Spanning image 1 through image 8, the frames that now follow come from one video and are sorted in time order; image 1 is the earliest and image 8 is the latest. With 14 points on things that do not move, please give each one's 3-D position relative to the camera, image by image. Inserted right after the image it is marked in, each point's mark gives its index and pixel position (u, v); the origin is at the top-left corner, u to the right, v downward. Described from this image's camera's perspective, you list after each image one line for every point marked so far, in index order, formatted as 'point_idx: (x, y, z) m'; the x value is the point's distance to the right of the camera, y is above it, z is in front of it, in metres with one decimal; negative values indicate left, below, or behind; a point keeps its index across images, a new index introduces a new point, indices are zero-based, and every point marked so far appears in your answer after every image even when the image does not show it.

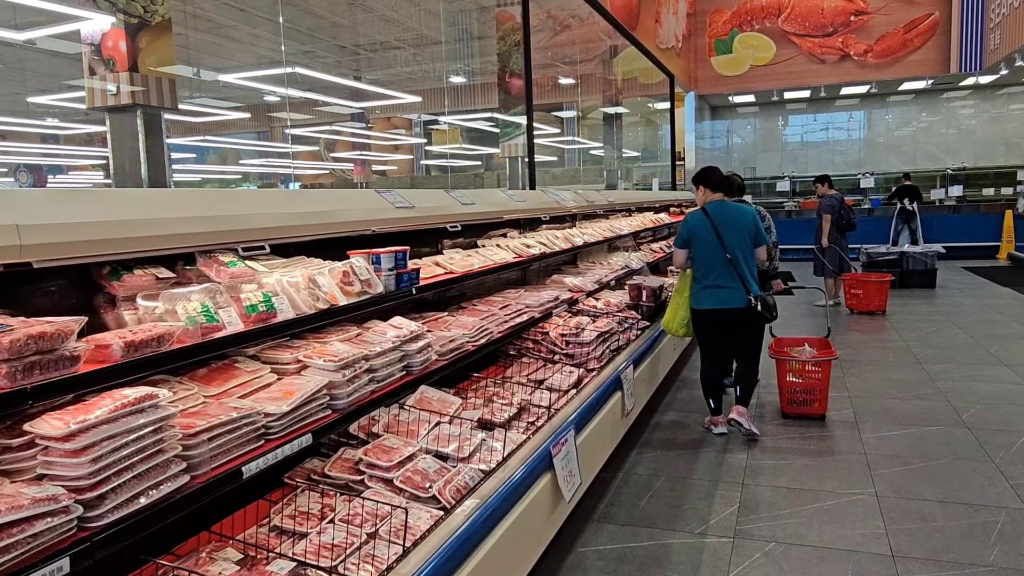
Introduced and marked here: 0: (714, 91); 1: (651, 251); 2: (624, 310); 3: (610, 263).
0: (+3.6, +3.6, +13.3) m
1: (+1.2, +0.3, +6.4) m
2: (+0.6, -0.1, +4.1) m
3: (+0.7, +0.2, +4.9) m
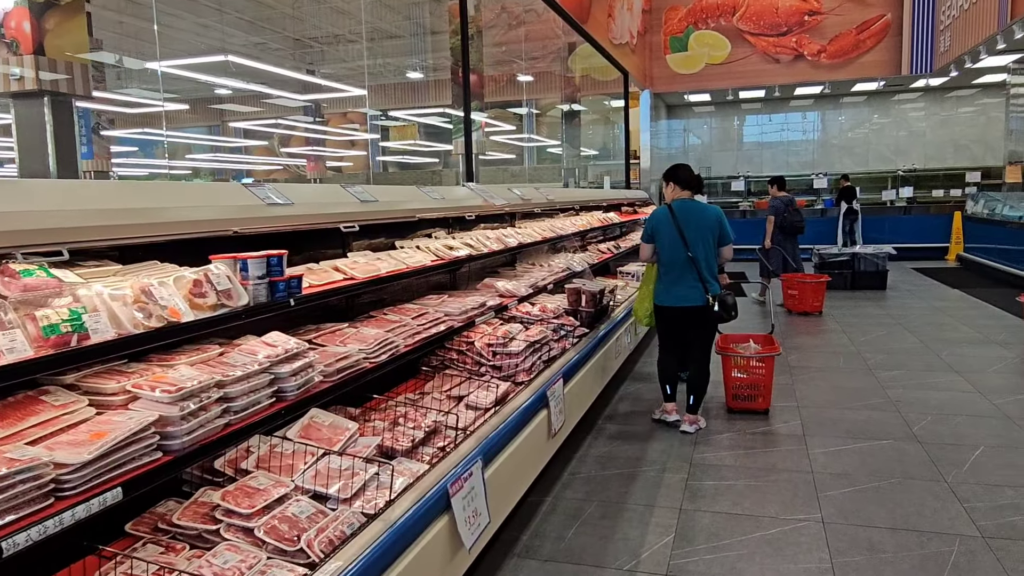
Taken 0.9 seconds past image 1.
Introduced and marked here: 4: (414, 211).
0: (+2.8, +3.6, +13.1) m
1: (+0.7, +0.3, +6.2) m
2: (+0.2, -0.2, +3.9) m
3: (+0.2, +0.1, +4.6) m
4: (-0.4, +0.3, +2.8) m
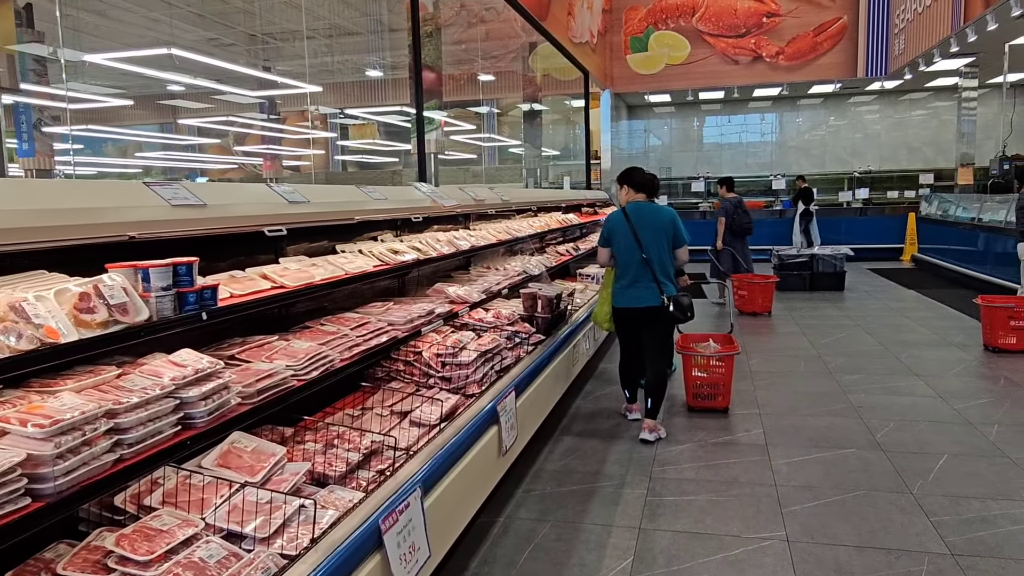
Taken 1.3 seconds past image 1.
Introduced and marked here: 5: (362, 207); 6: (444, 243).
0: (+2.1, +3.5, +13.1) m
1: (+0.3, +0.3, +6.0) m
2: (0.0, -0.2, +3.7) m
3: (0.0, +0.1, +4.4) m
4: (-0.6, +0.3, +2.6) m
5: (-0.5, +0.3, +2.7) m
6: (-0.3, +0.2, +3.5) m
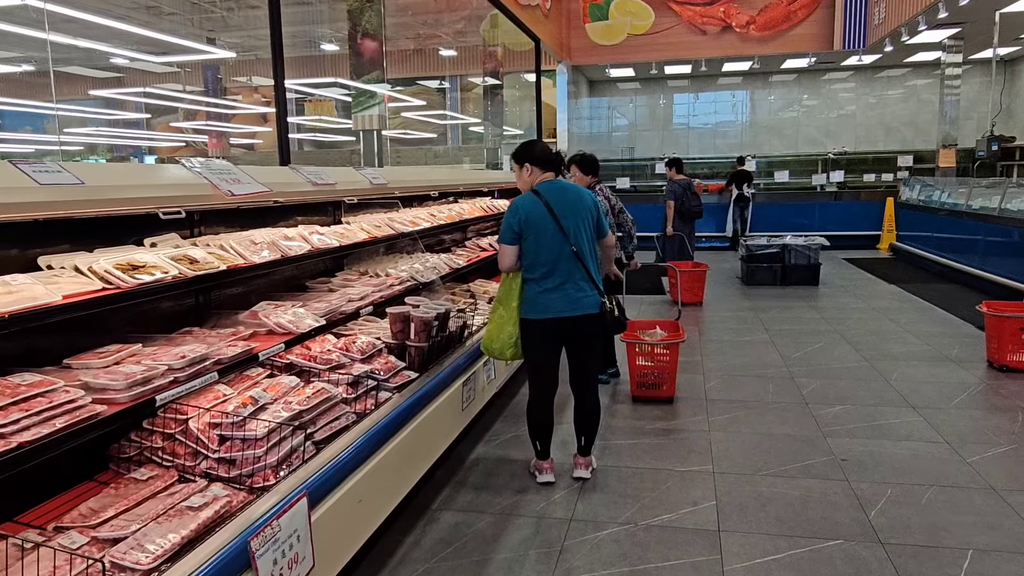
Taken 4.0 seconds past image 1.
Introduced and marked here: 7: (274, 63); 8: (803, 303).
0: (+1.2, +3.7, +12.0) m
1: (-0.3, +0.2, +4.9) m
2: (-0.5, -0.3, +2.6) m
3: (-0.6, +0.1, +3.4) m
4: (-1.0, +0.2, +1.5) m
5: (-1.0, +0.2, +1.6) m
6: (-0.8, +0.1, +2.5) m
7: (-1.2, +1.1, +3.6) m
8: (+2.7, -0.1, +6.9) m
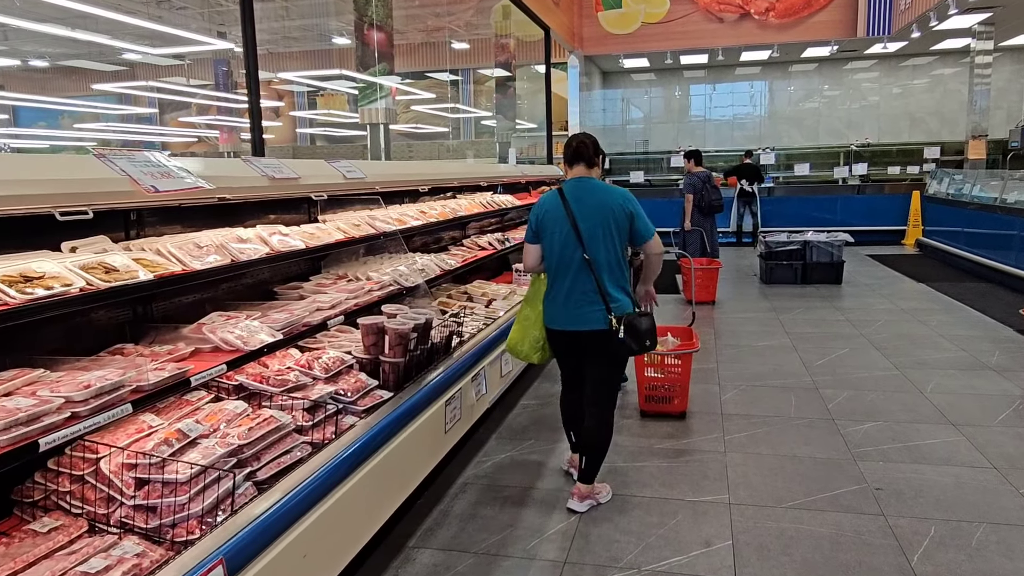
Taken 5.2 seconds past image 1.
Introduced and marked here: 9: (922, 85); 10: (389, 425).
0: (+1.4, +3.7, +11.6) m
1: (-0.3, +0.2, +4.6) m
2: (-0.6, -0.3, +2.3) m
3: (-0.6, 0.0, +3.0) m
4: (-1.1, +0.1, +1.2) m
5: (-1.1, +0.2, +1.3) m
6: (-0.9, +0.1, +2.1) m
7: (-1.2, +1.1, +3.3) m
8: (+2.8, -0.1, +6.5) m
9: (+7.2, +3.5, +12.8) m
10: (-0.4, -0.4, +2.3) m
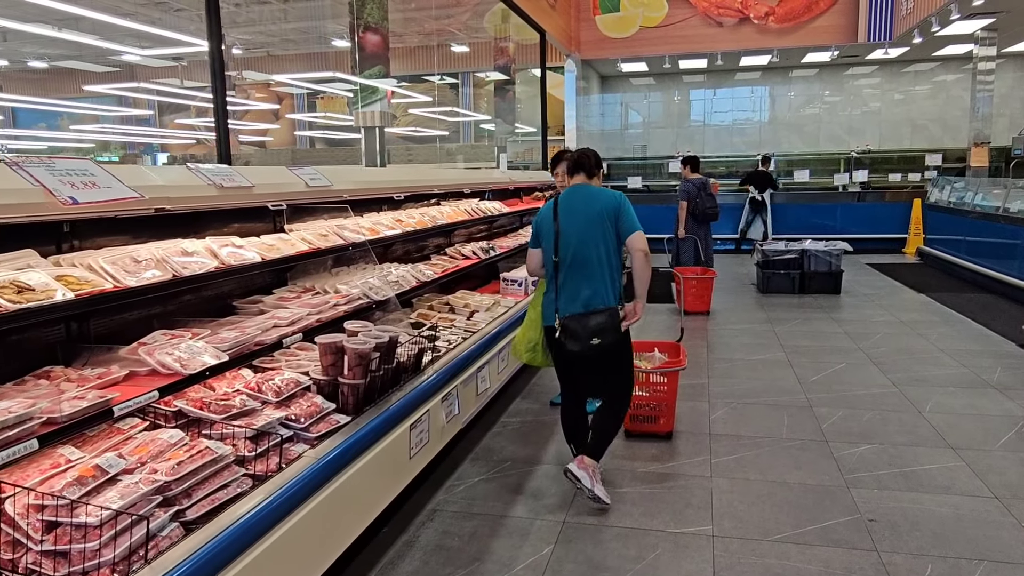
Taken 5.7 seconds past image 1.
0: (+1.3, +3.6, +11.4) m
1: (-0.4, +0.2, +4.4) m
2: (-0.7, -0.3, +2.1) m
3: (-0.7, 0.0, +2.9) m
4: (-1.2, +0.1, +1.0) m
5: (-1.2, +0.1, +1.1) m
6: (-1.0, +0.1, +2.0) m
7: (-1.3, +1.0, +3.1) m
8: (+2.7, -0.2, +6.4) m
9: (+7.1, +3.4, +12.7) m
10: (-0.5, -0.5, +2.1) m
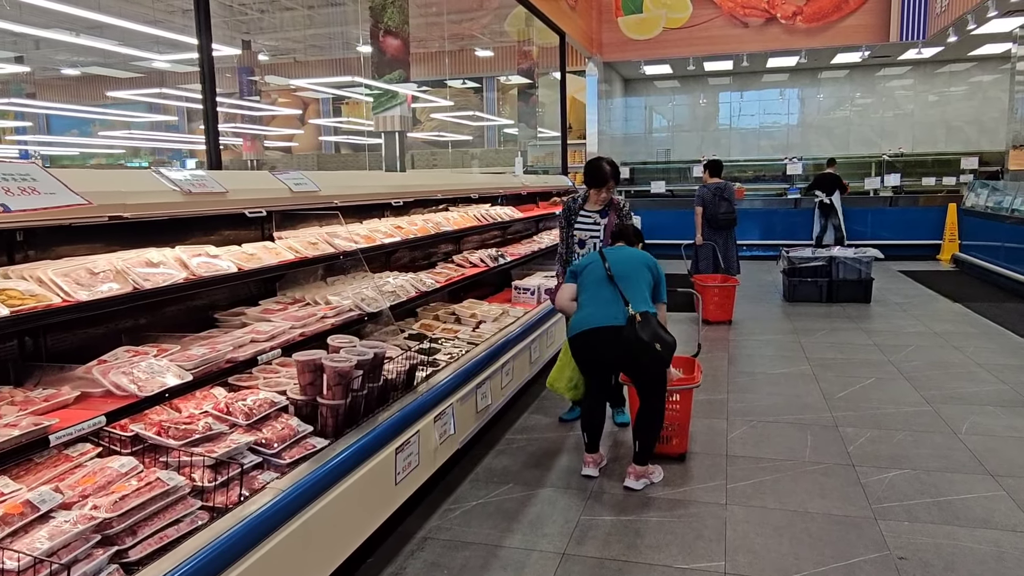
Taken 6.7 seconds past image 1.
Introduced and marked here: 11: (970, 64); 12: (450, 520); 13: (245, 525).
0: (+1.7, +3.5, +11.2) m
1: (-0.3, +0.1, +4.3) m
2: (-0.7, -0.4, +2.0) m
3: (-0.7, -0.1, +2.7) m
4: (-1.3, +0.1, +0.9) m
5: (-1.3, +0.1, +1.0) m
6: (-1.0, 0.0, +1.8) m
7: (-1.3, +1.0, +3.0) m
8: (+2.8, -0.3, +6.1) m
9: (+7.5, +3.3, +12.2) m
10: (-0.5, -0.5, +1.9) m
11: (+7.5, +3.7, +12.1) m
12: (-0.2, -0.8, +2.7) m
13: (-0.6, -0.6, +1.6) m
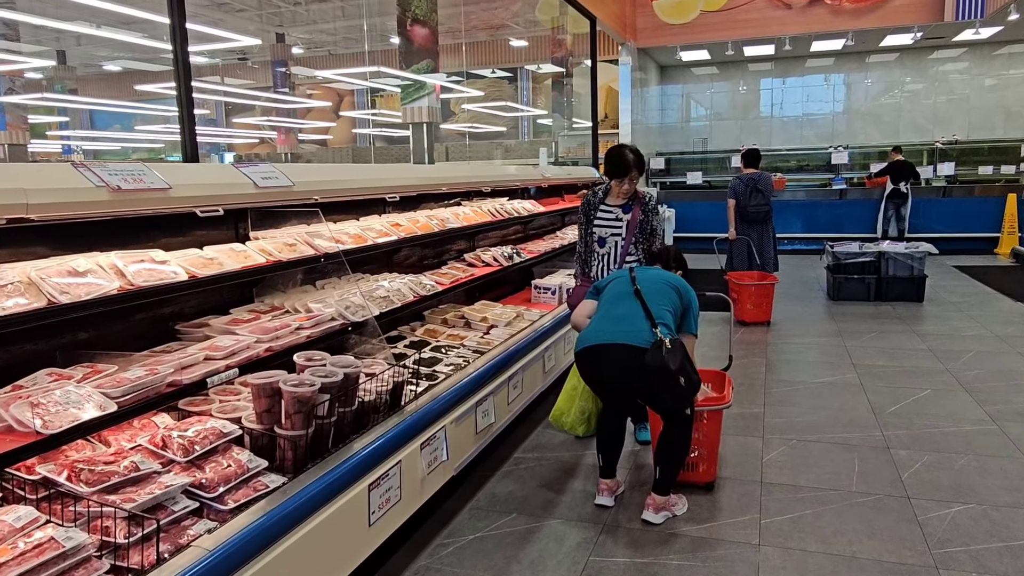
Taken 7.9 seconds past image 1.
0: (+2.1, +3.6, +10.8) m
1: (-0.2, +0.1, +4.0) m
2: (-0.7, -0.4, +1.7) m
3: (-0.7, -0.1, +2.4) m
4: (-1.4, 0.0, +0.6) m
5: (-1.3, +0.1, +0.7) m
6: (-1.1, 0.0, +1.6) m
7: (-1.2, +1.0, +2.7) m
8: (+3.0, -0.3, +5.6) m
9: (+7.9, +3.3, +11.5) m
10: (-0.6, -0.5, +1.6) m
11: (+8.0, +3.8, +11.3) m
12: (-0.2, -0.9, +2.4) m
13: (-0.7, -0.6, +1.3) m
